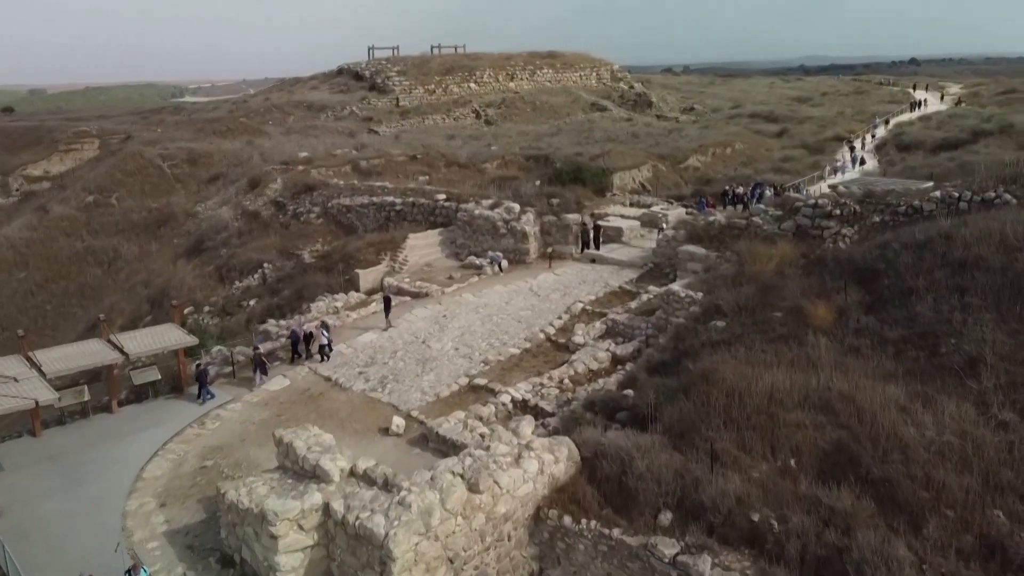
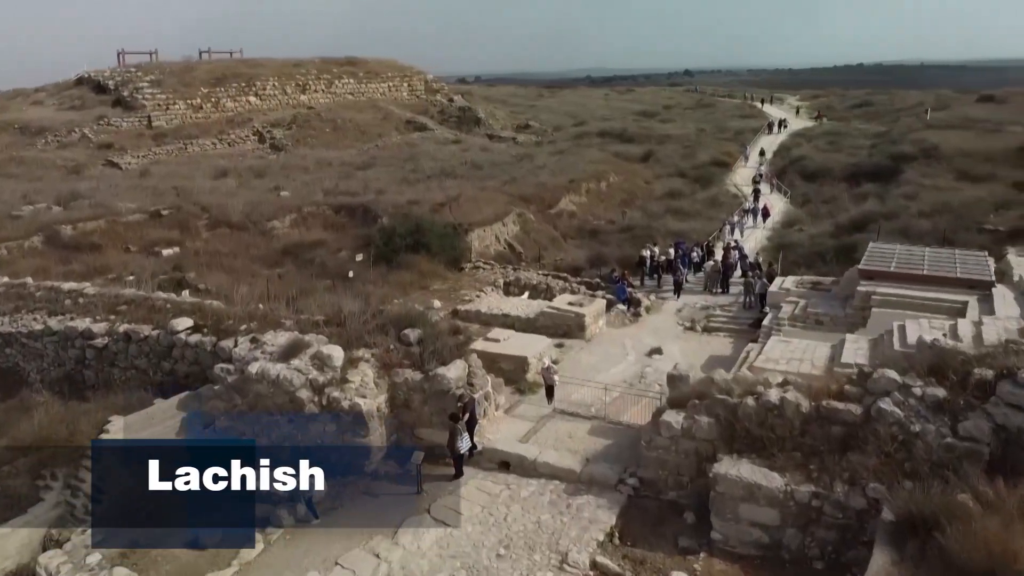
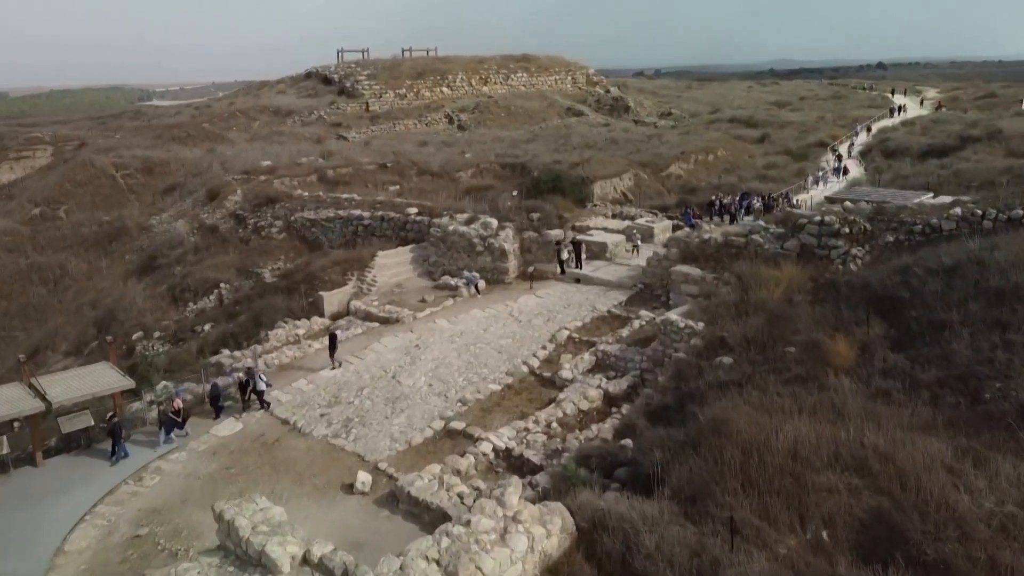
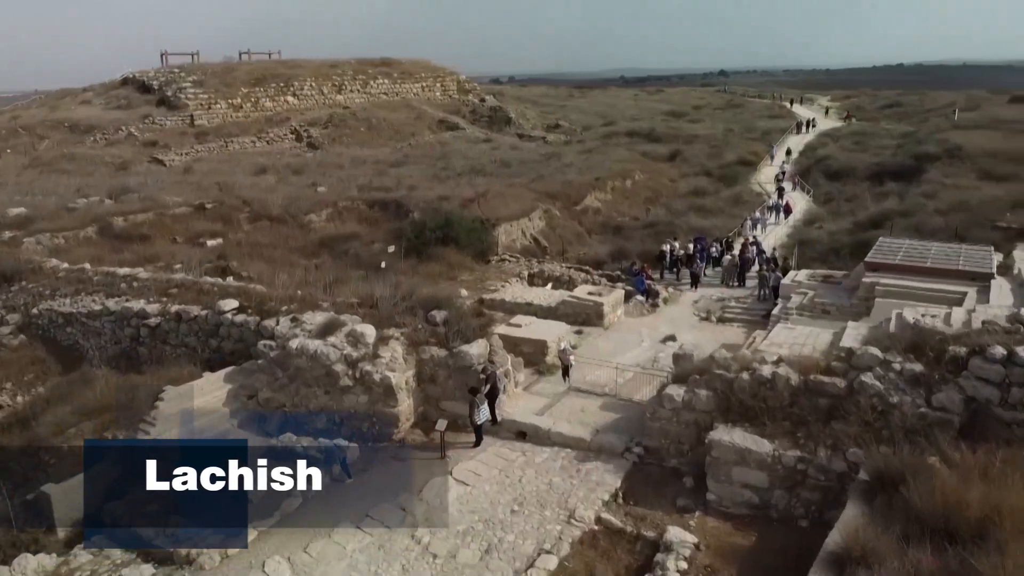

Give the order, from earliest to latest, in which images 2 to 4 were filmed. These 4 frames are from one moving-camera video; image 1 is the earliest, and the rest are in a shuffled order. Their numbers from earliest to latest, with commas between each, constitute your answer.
3, 4, 2
